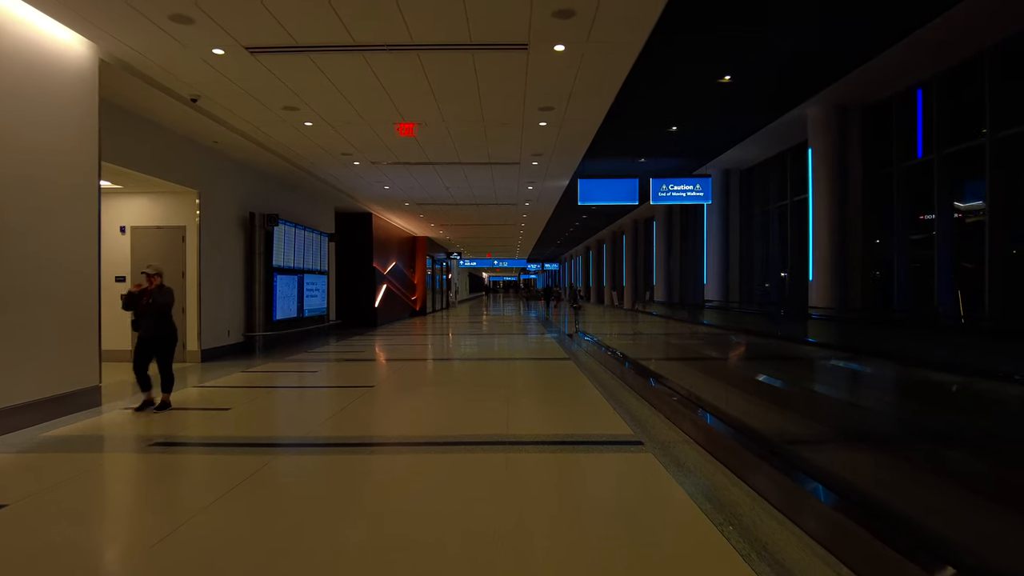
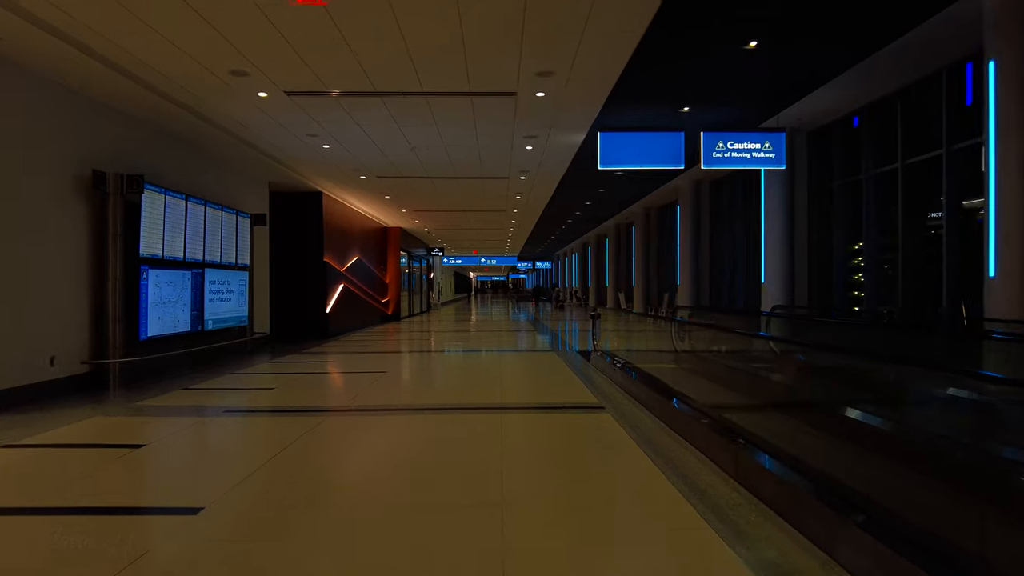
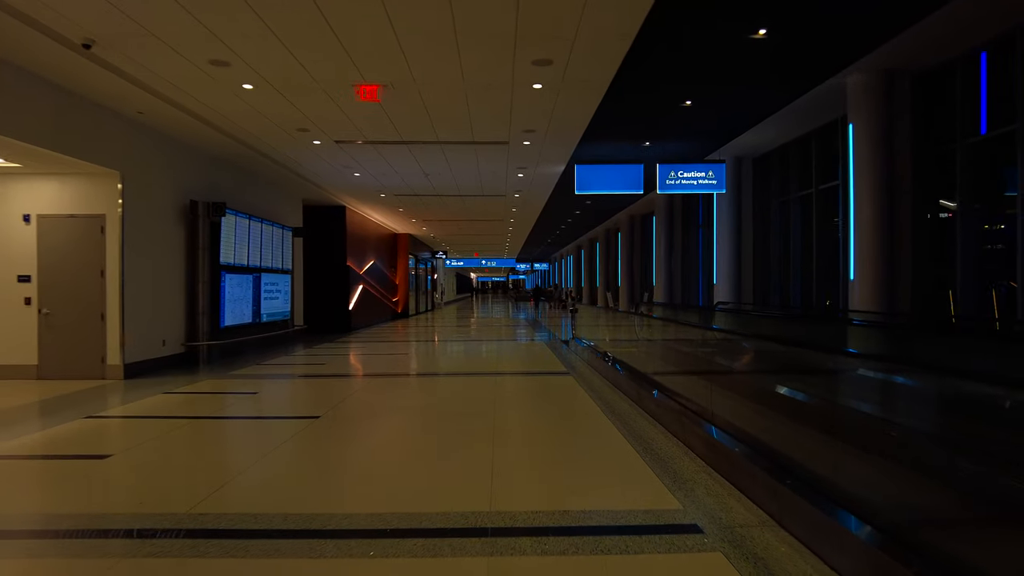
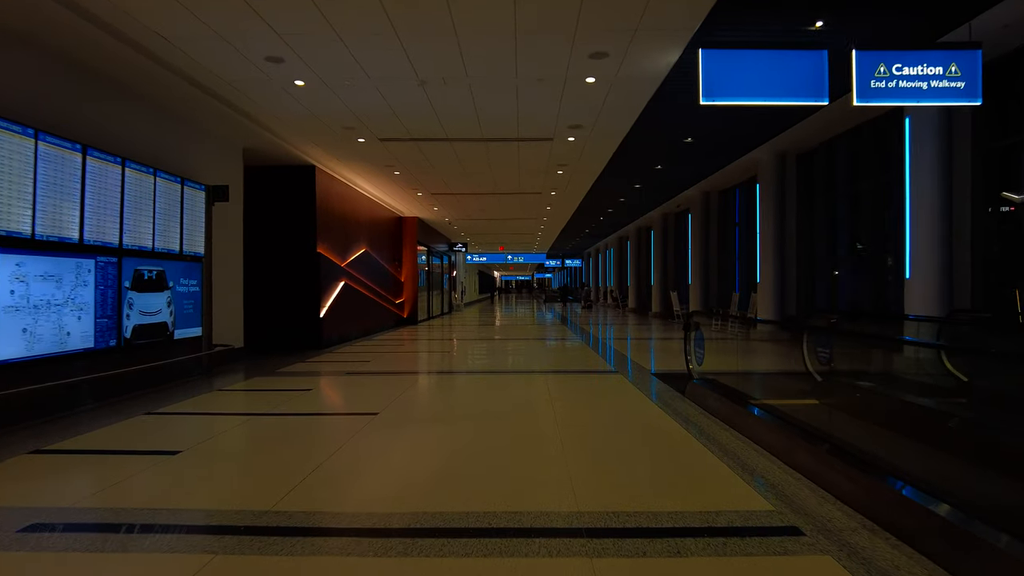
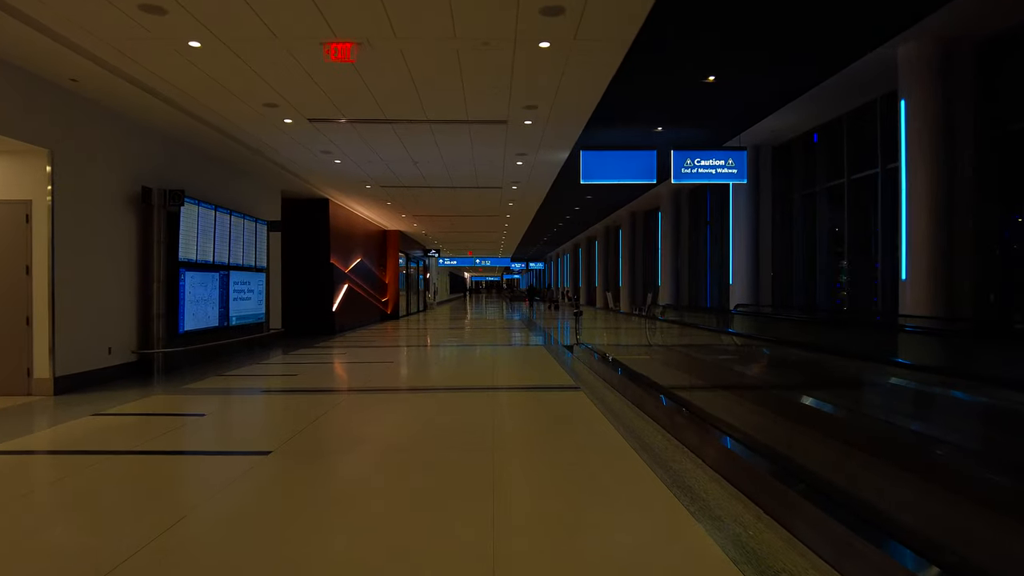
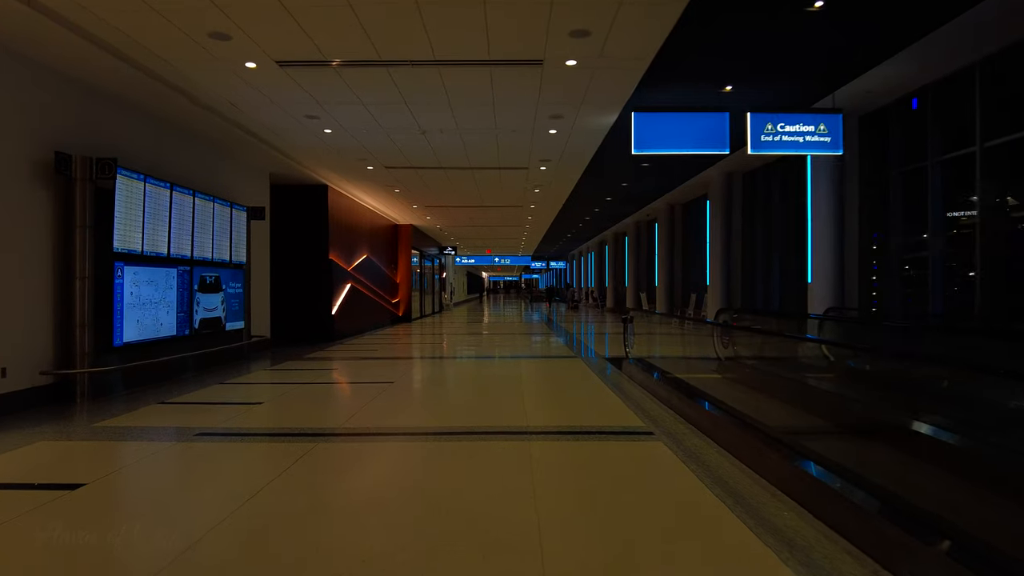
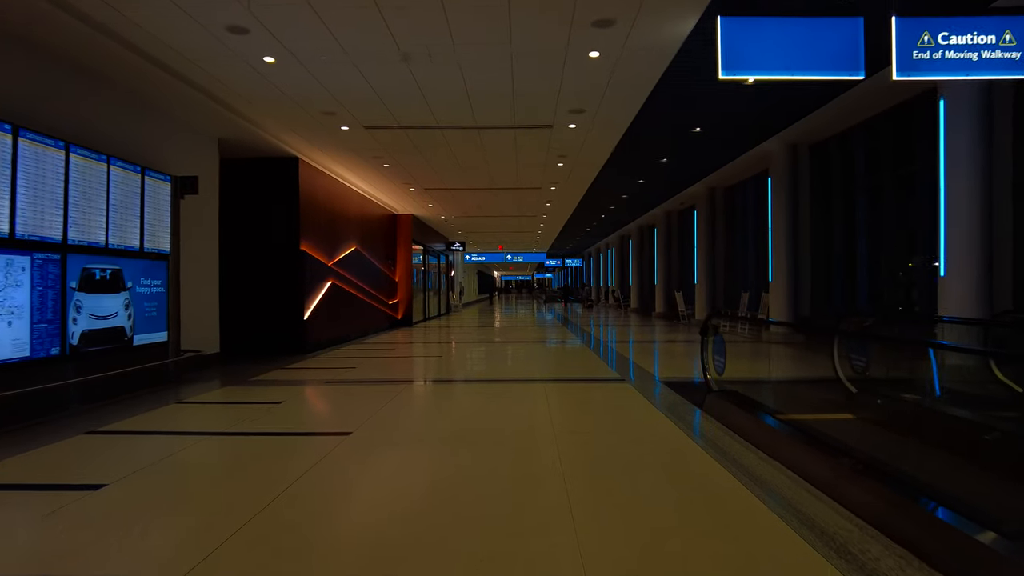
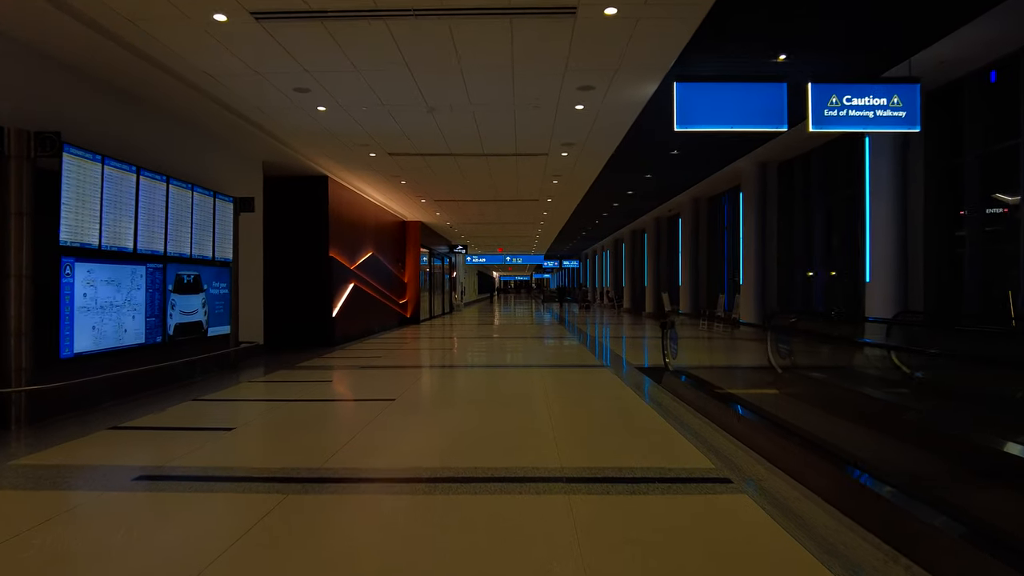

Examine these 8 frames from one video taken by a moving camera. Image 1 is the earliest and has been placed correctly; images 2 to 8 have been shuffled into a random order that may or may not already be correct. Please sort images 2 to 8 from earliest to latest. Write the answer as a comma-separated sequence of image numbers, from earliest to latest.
3, 5, 2, 6, 8, 4, 7
